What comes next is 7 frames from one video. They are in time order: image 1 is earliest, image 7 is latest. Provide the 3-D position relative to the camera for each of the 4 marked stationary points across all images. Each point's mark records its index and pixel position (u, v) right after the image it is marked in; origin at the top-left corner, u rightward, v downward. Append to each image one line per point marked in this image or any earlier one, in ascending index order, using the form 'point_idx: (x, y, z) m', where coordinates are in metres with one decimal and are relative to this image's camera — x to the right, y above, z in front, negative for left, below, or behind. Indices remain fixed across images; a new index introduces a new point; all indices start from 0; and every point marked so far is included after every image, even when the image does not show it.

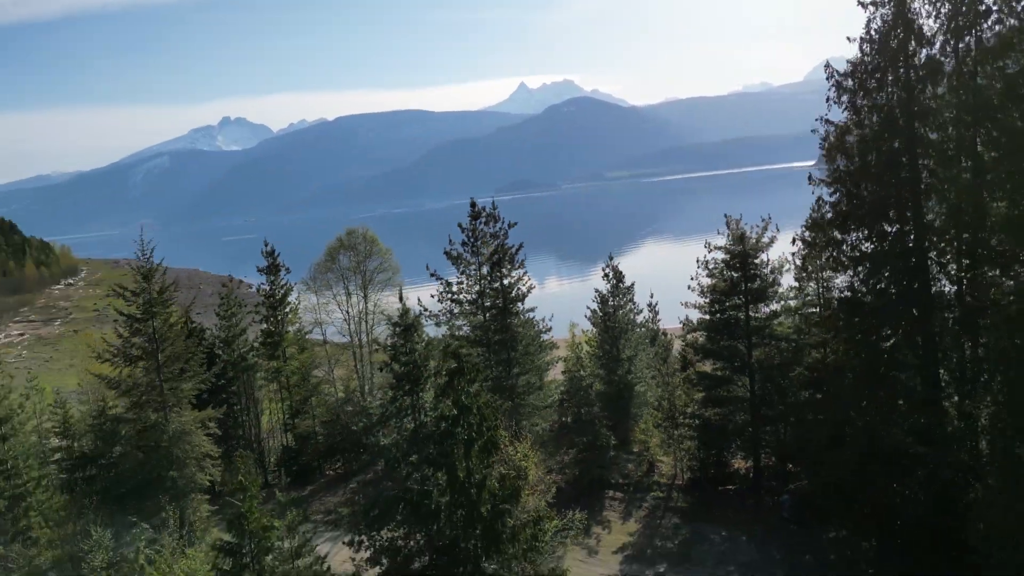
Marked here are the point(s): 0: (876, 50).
0: (+8.1, +5.3, +15.7) m
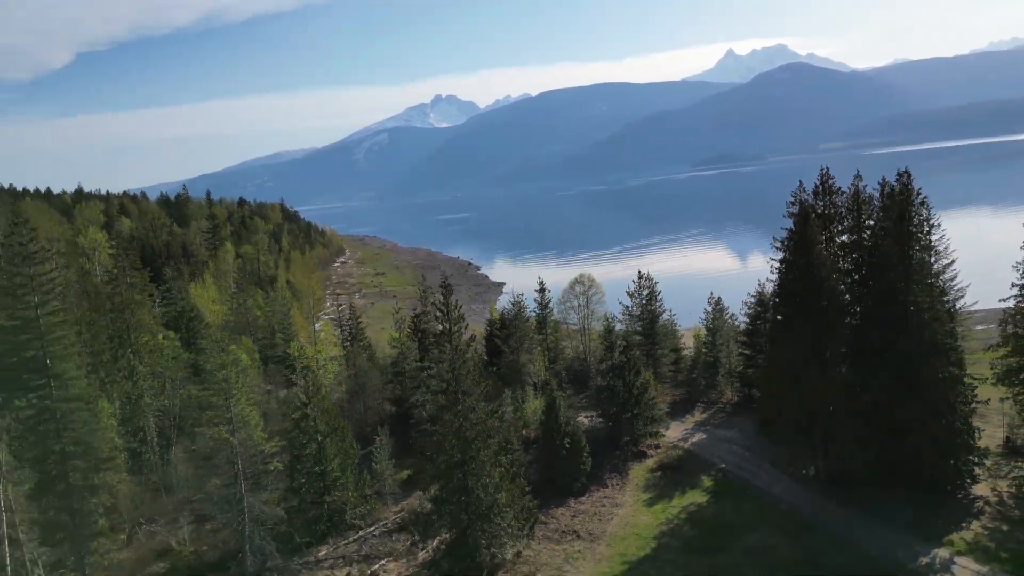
0: (+16.3, +3.3, +40.4) m
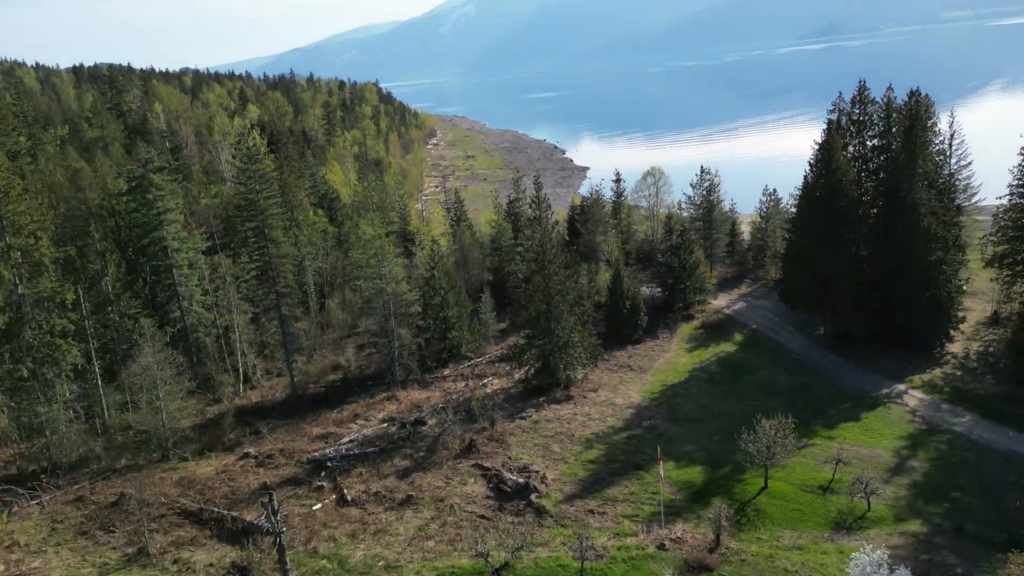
0: (+21.7, +10.4, +47.3) m
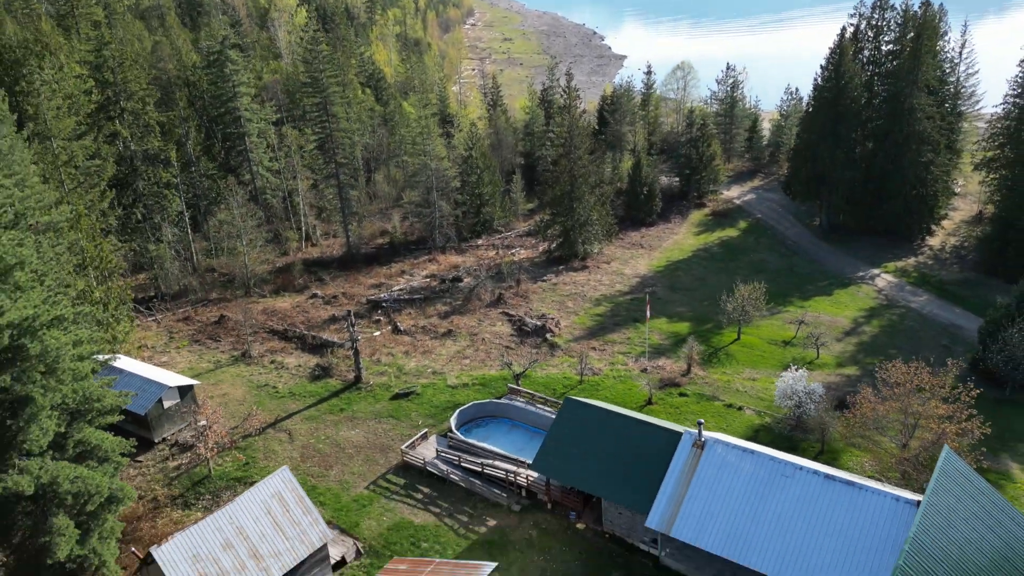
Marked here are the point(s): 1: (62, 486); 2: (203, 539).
0: (+24.4, +17.9, +50.1) m
1: (-10.5, -4.7, +16.2) m
2: (-7.5, -6.2, +17.0) m
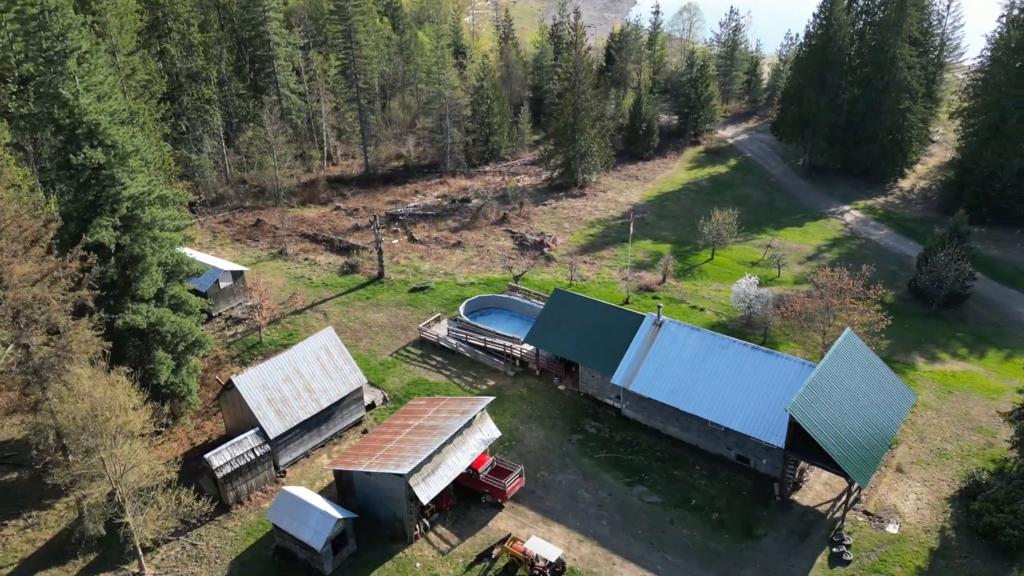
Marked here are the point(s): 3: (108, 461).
0: (+25.4, +22.8, +53.0) m
1: (-10.6, -1.2, +21.2) m
2: (-7.7, -2.7, +22.1) m
3: (-10.1, -4.3, +17.7) m
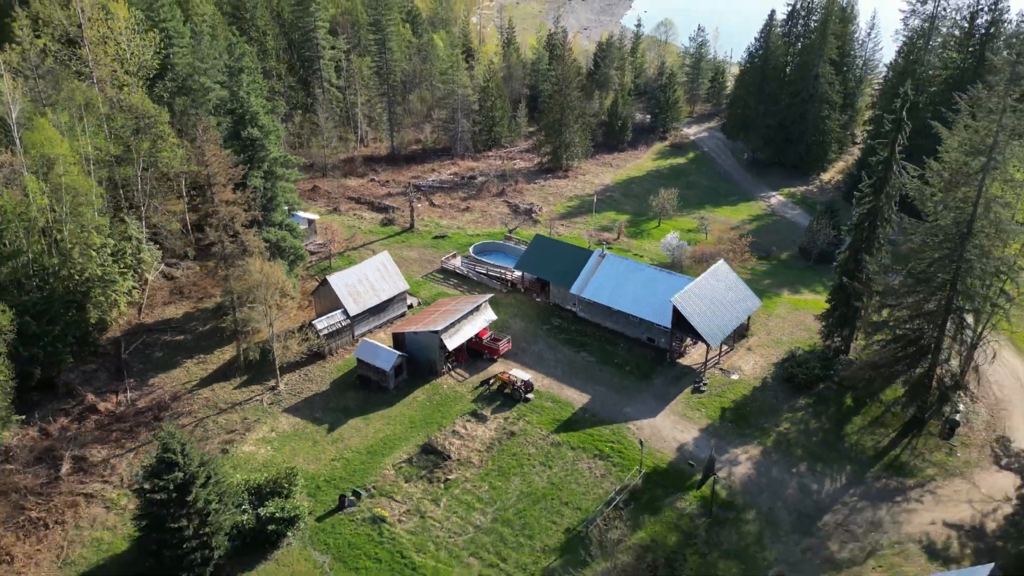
0: (+25.7, +25.4, +65.3) m
1: (-10.8, +2.2, +33.6) m
2: (-8.0, +0.6, +34.6) m
3: (-10.5, -1.0, +30.1) m
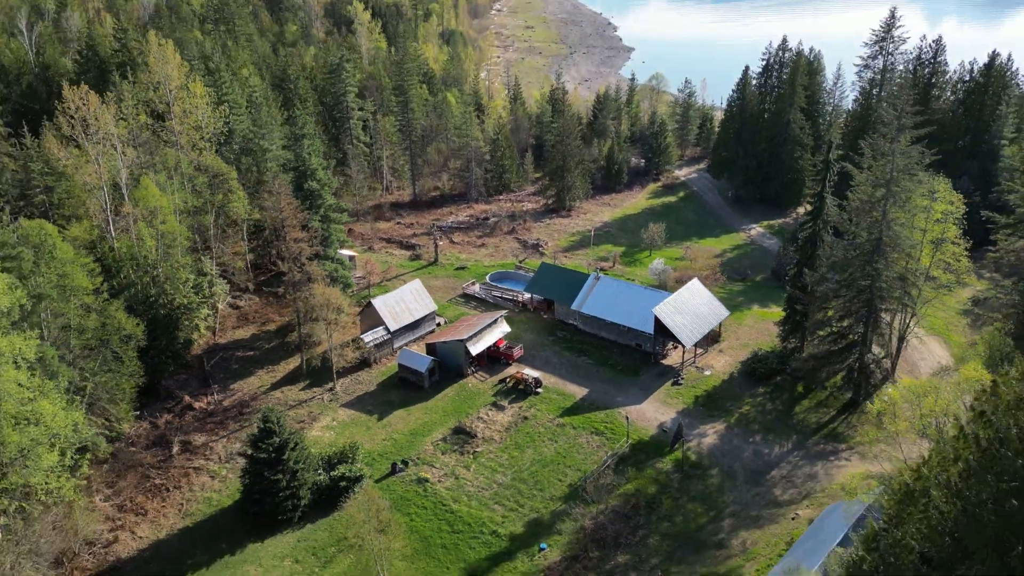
0: (+26.3, +23.0, +73.8) m
1: (-10.3, +0.9, +41.3) m
2: (-7.4, -0.7, +42.1) m
3: (-9.9, -2.1, +37.6) m
